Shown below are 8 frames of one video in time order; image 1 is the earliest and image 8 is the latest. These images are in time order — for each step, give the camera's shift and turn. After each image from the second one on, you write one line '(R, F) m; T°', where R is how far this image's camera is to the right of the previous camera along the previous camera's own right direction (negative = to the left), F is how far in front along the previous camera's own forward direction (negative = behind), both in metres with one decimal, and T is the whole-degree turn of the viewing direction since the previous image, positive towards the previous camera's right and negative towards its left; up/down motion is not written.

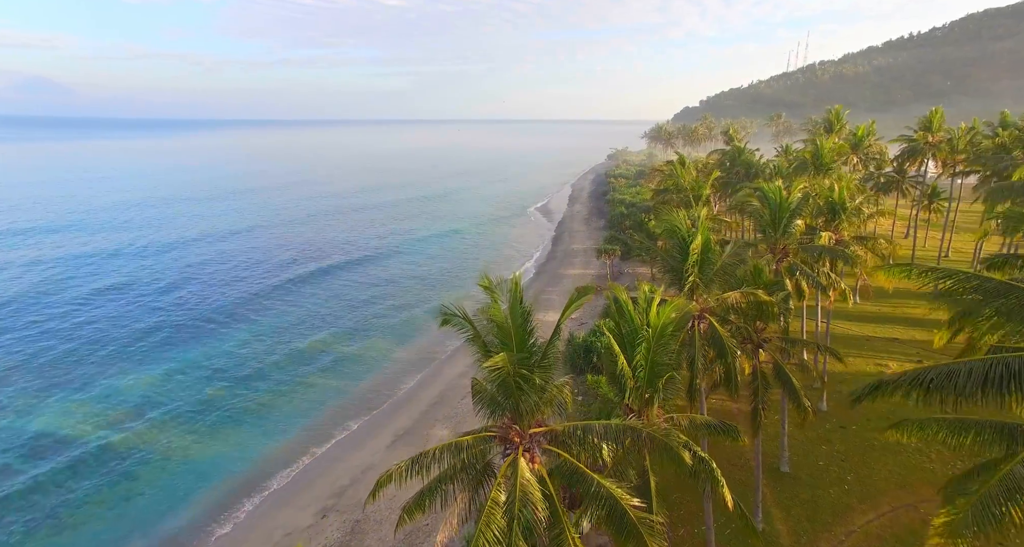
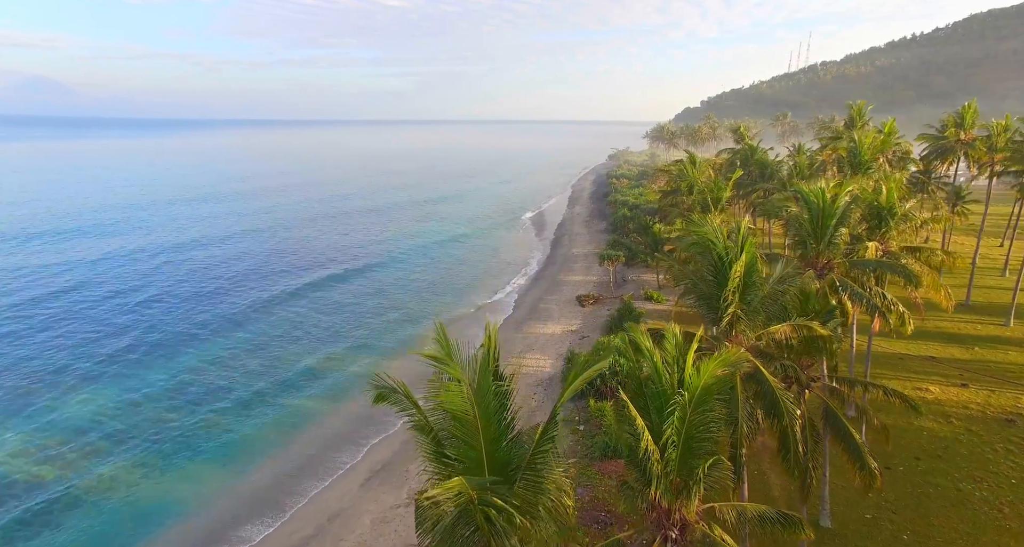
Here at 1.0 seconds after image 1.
(+0.3, +3.1) m; 0°
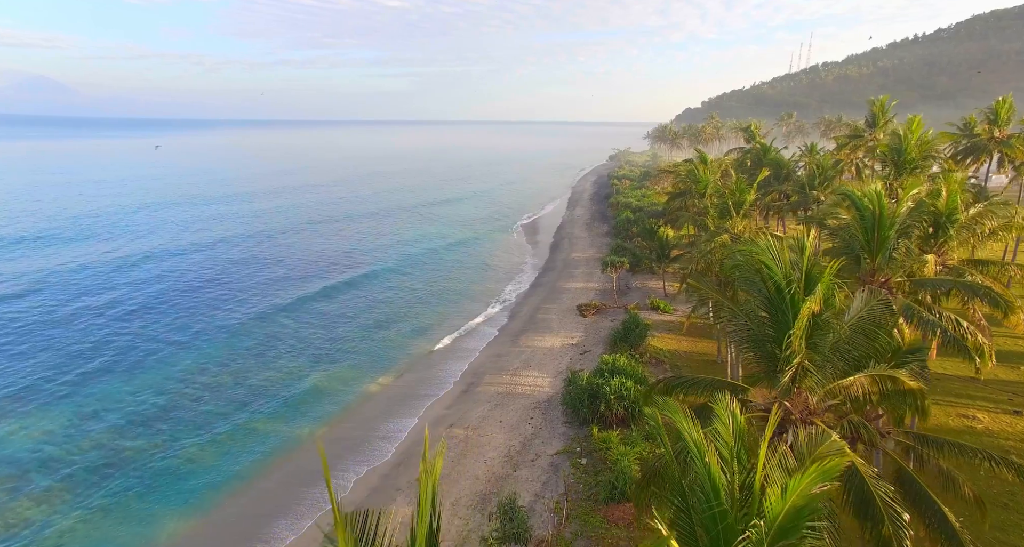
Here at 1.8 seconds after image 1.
(+0.2, +2.8) m; 0°
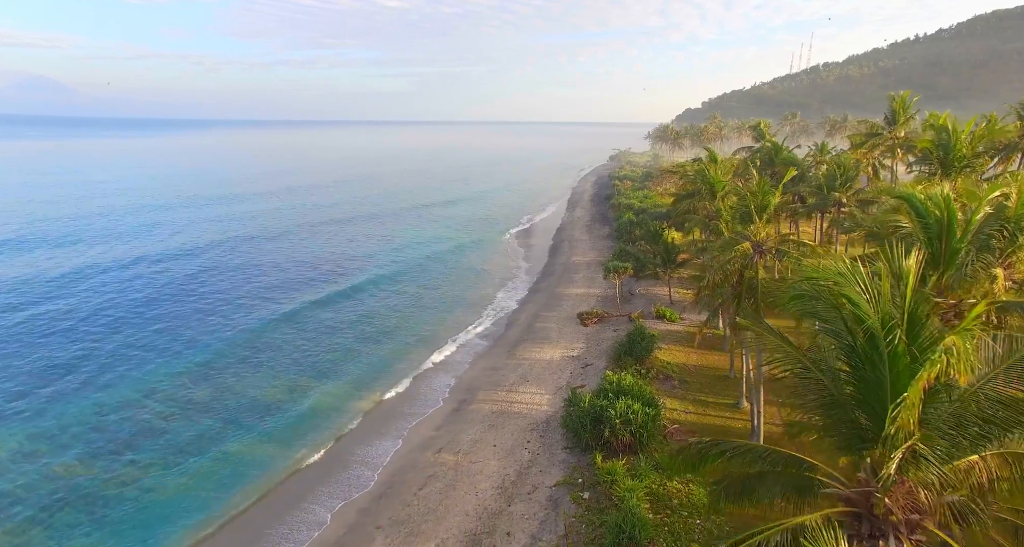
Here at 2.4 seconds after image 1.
(+0.2, +2.3) m; 0°
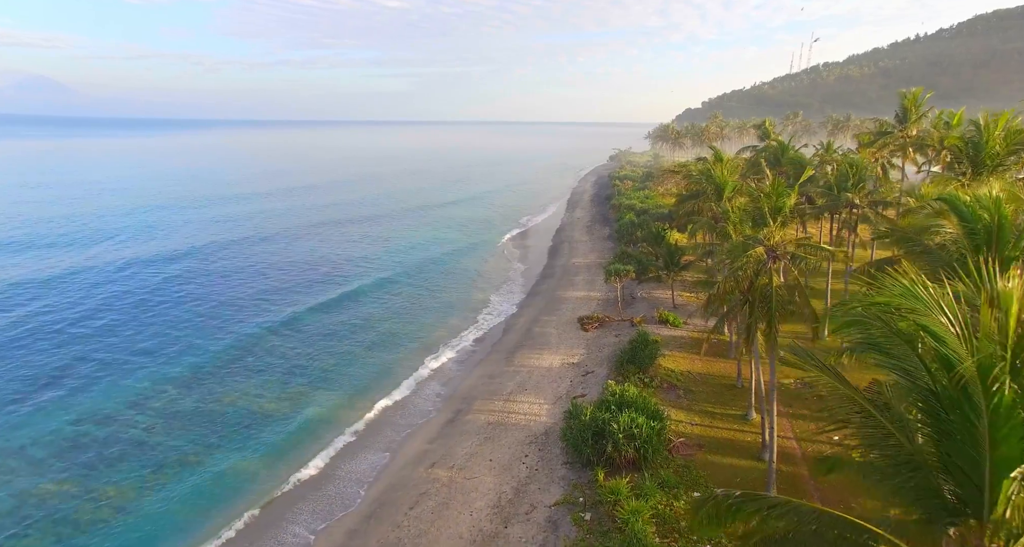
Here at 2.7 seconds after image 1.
(+0.1, +1.2) m; 0°
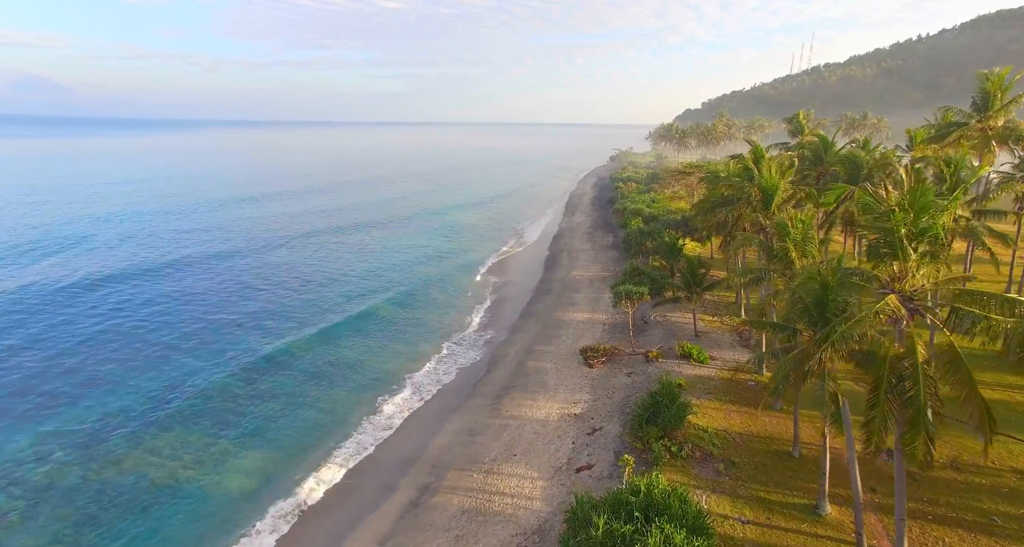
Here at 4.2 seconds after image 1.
(+0.5, +6.4) m; 0°
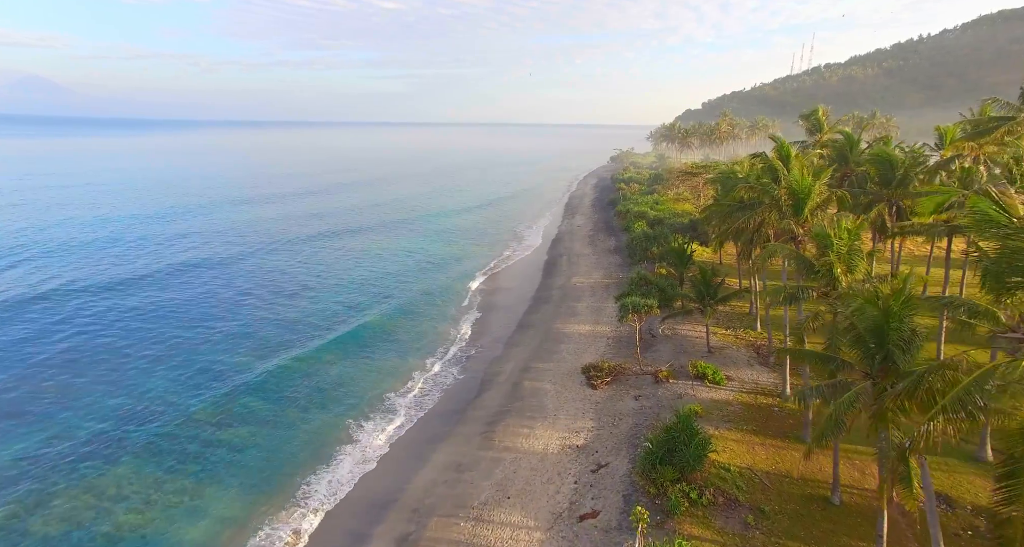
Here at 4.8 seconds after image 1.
(+0.2, +2.8) m; 0°
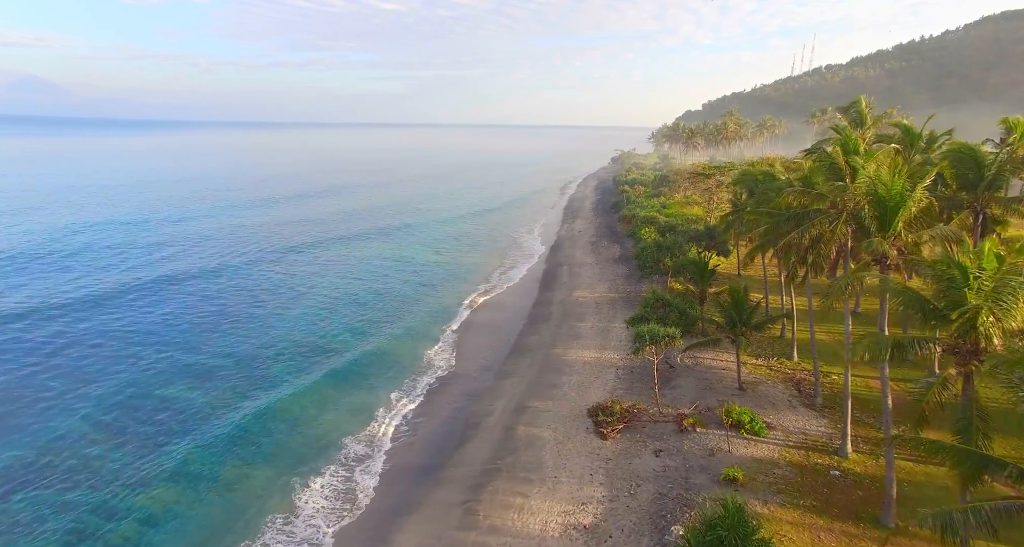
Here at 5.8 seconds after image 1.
(+0.3, +4.9) m; 0°
